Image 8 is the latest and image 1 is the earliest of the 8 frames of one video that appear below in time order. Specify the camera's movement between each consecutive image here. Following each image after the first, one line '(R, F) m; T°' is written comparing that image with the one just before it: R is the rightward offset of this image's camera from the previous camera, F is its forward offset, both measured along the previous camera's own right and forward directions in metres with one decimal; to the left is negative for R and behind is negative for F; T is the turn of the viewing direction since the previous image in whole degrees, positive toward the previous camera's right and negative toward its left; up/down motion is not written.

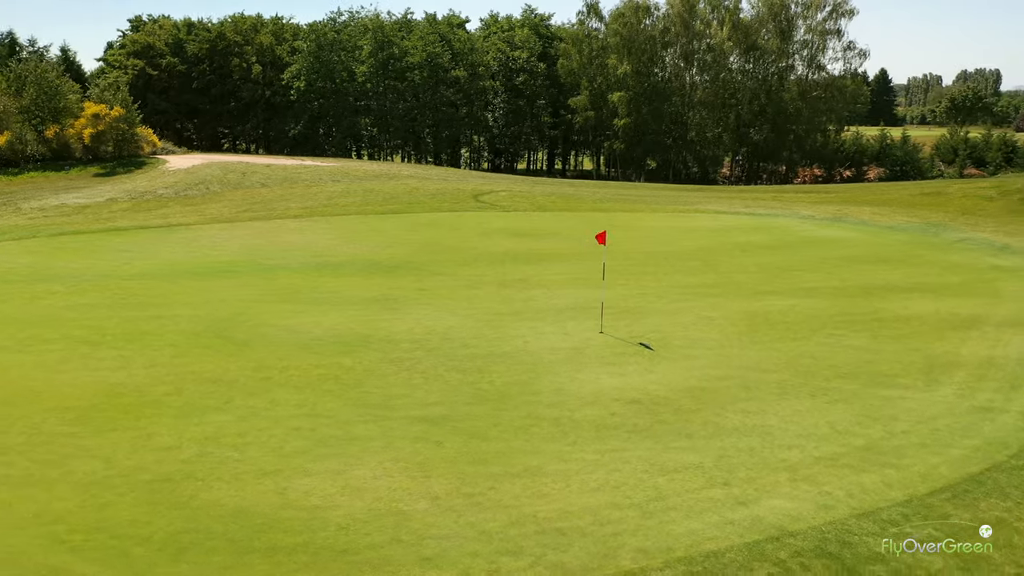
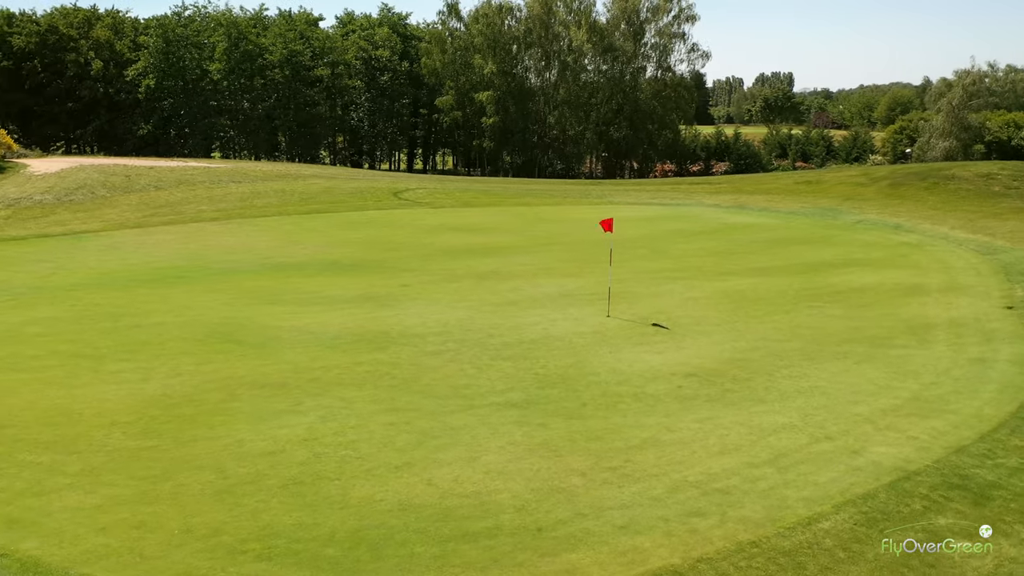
(-2.7, +0.1) m; +12°
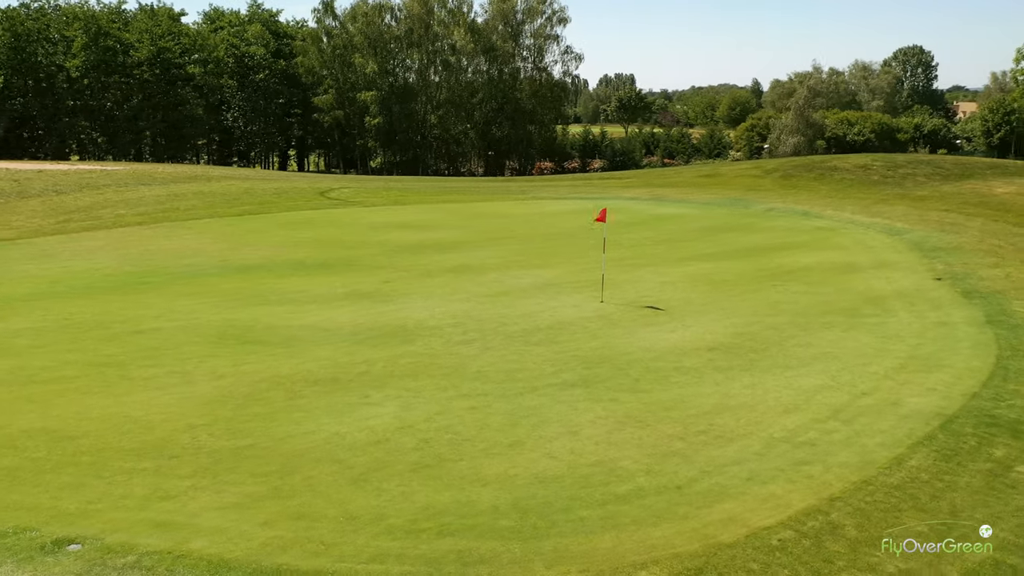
(-2.4, -0.2) m; +10°
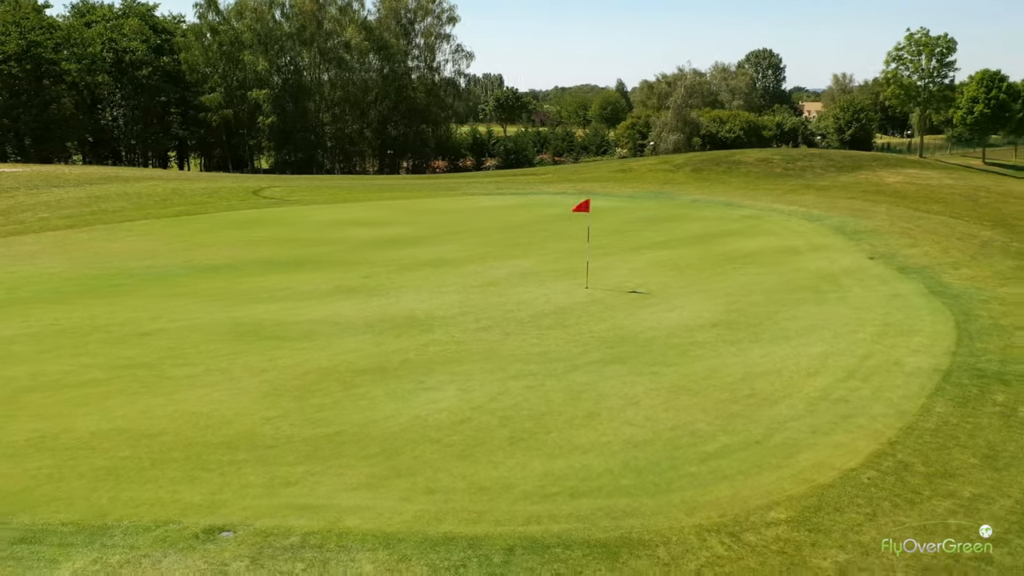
(-2.0, -0.3) m; +9°
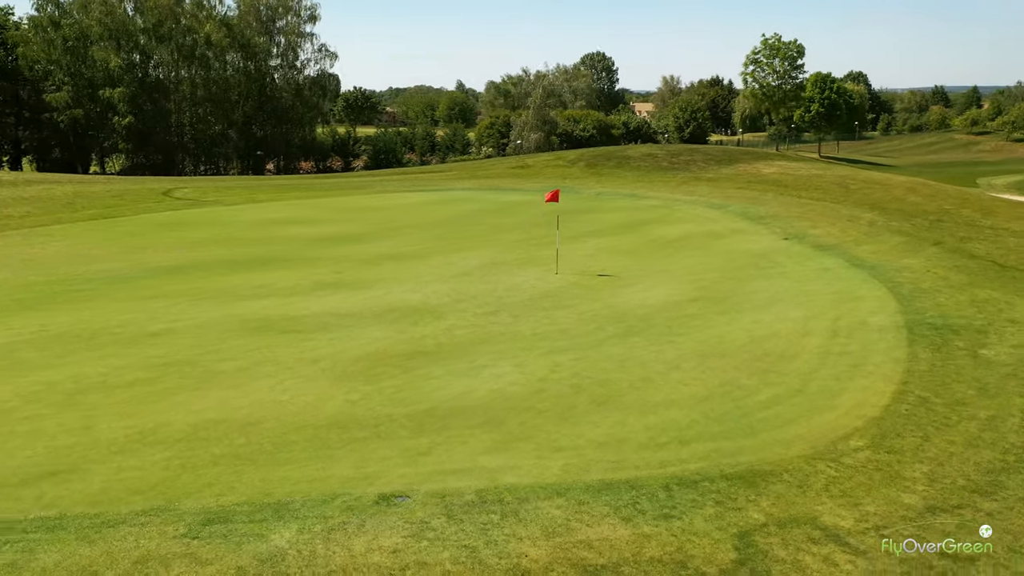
(-2.4, -0.4) m; +11°
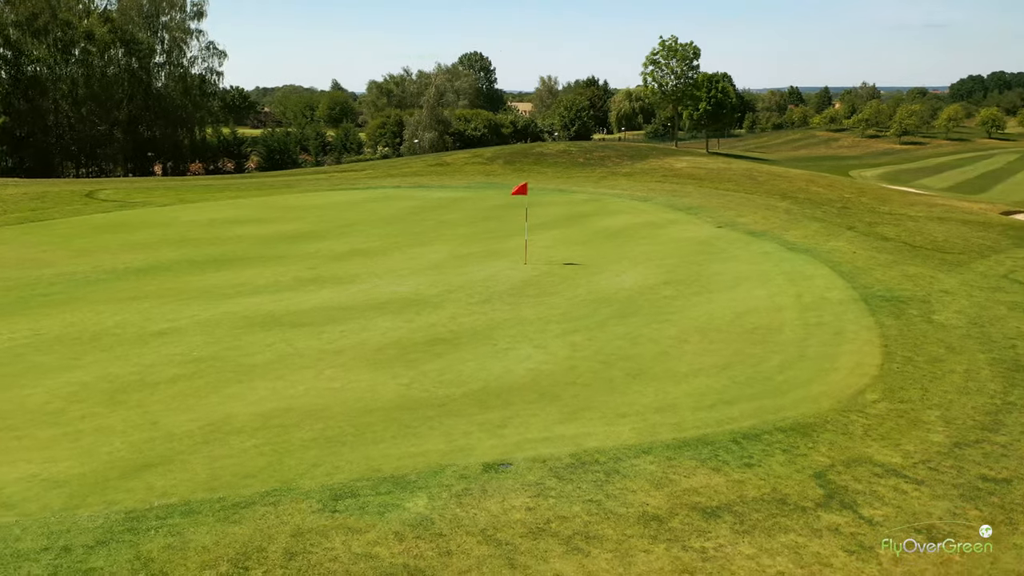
(-1.8, -0.4) m; +8°
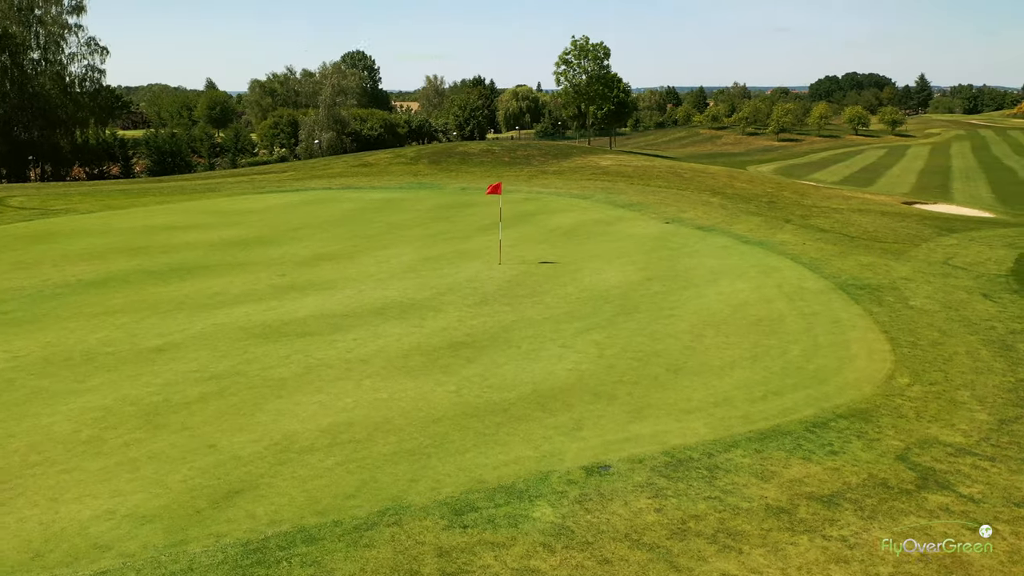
(-1.7, +0.3) m; +8°
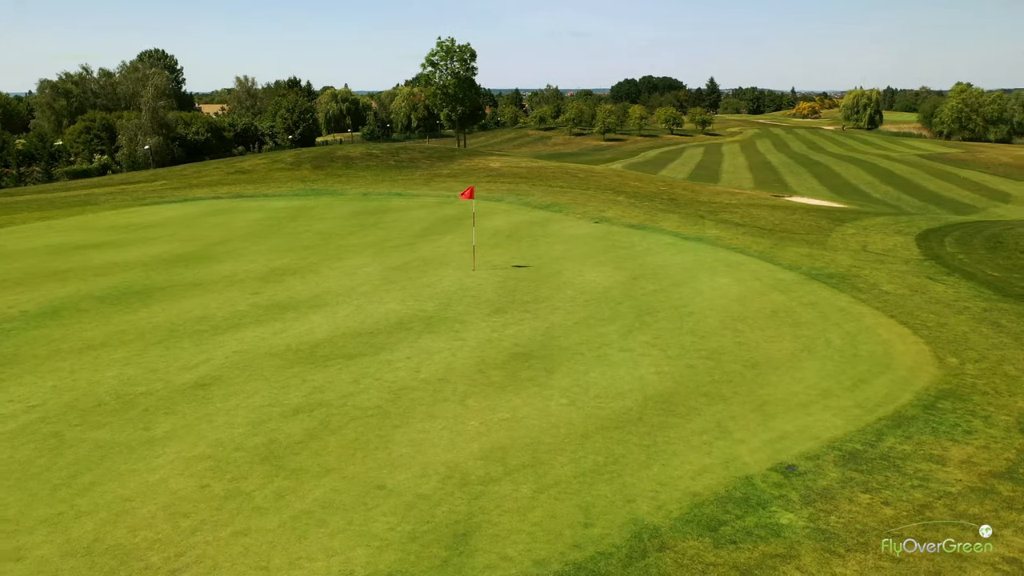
(-2.9, +0.6) m; +13°
